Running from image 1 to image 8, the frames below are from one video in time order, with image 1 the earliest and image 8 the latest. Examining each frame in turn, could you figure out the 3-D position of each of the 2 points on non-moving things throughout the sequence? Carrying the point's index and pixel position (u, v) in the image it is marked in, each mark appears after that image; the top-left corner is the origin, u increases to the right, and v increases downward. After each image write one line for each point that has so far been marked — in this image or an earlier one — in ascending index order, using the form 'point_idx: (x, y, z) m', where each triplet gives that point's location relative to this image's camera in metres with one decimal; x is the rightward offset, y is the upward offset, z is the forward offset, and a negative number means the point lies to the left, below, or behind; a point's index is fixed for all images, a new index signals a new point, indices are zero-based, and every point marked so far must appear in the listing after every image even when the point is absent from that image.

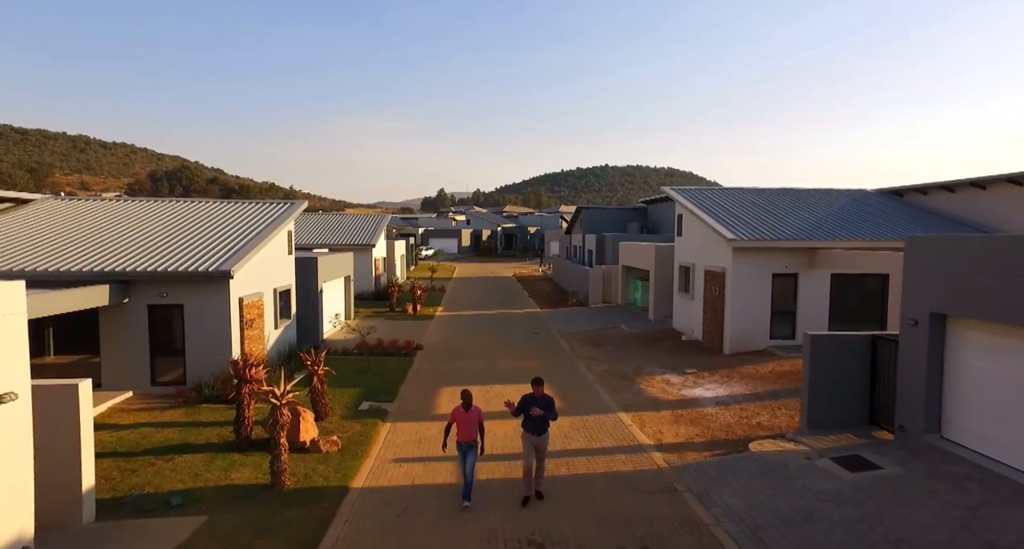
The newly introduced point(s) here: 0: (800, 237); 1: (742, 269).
0: (+7.1, +0.9, +14.1) m
1: (+5.7, +0.1, +13.8) m
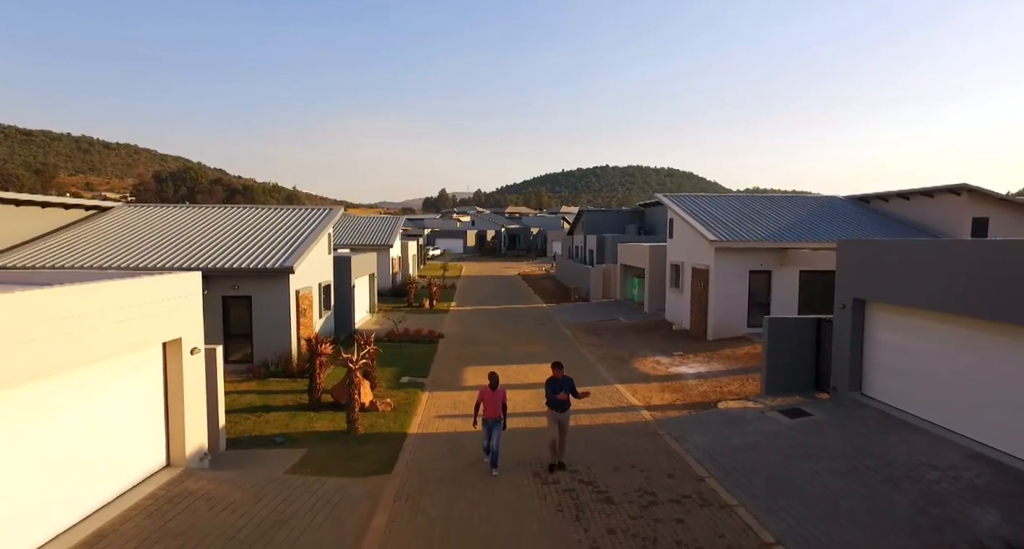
0: (+7.5, +1.0, +16.4) m
1: (+6.0, +0.2, +16.1) m
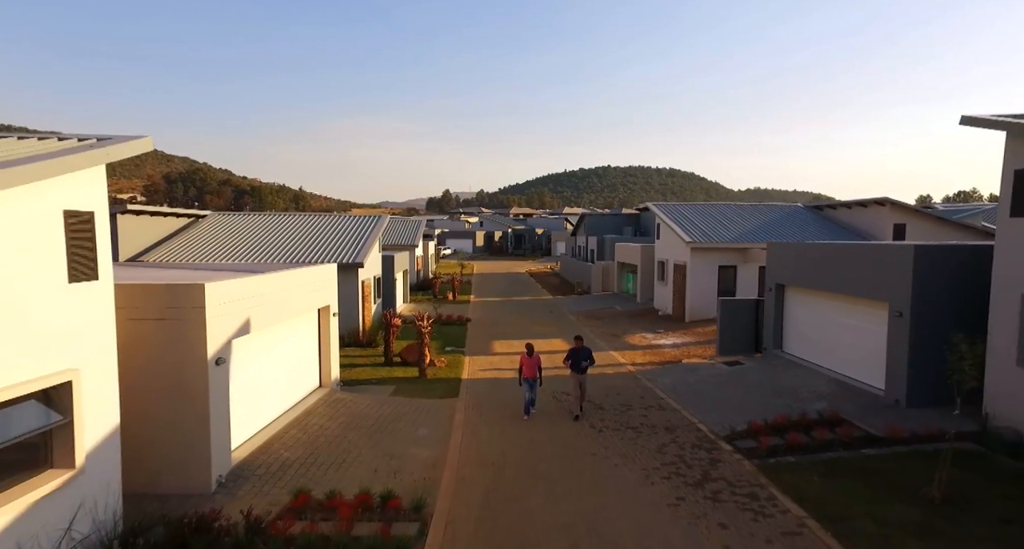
0: (+8.1, +1.2, +20.6) m
1: (+6.6, +0.4, +20.3) m
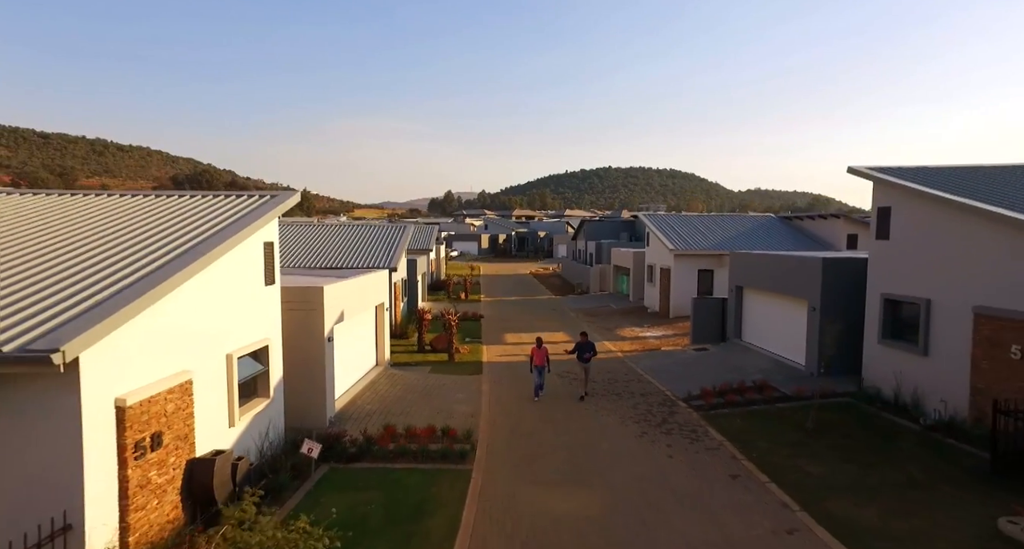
0: (+8.4, +1.1, +23.9) m
1: (+7.0, +0.3, +23.6) m
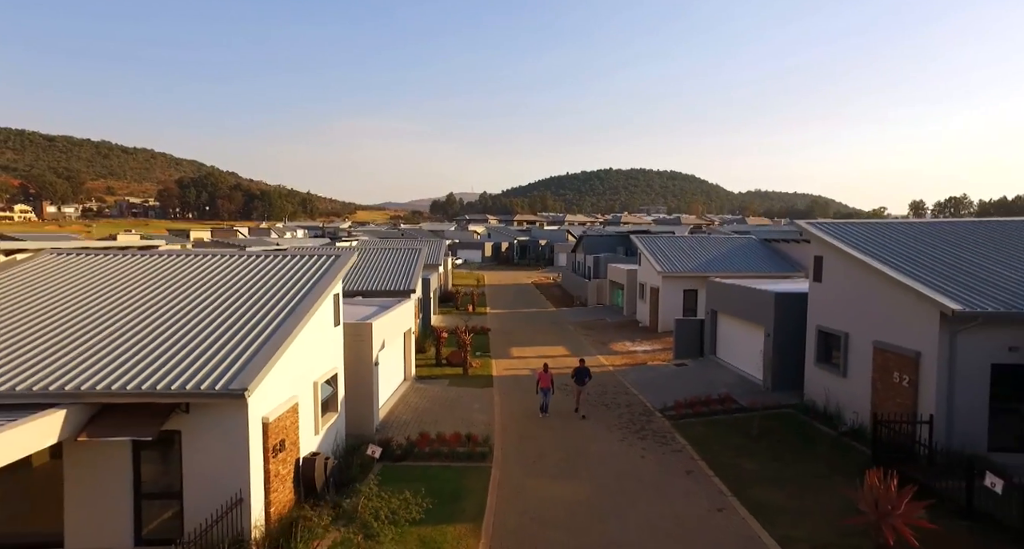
0: (+8.6, +0.2, +26.6) m
1: (+7.2, -0.6, +26.3) m
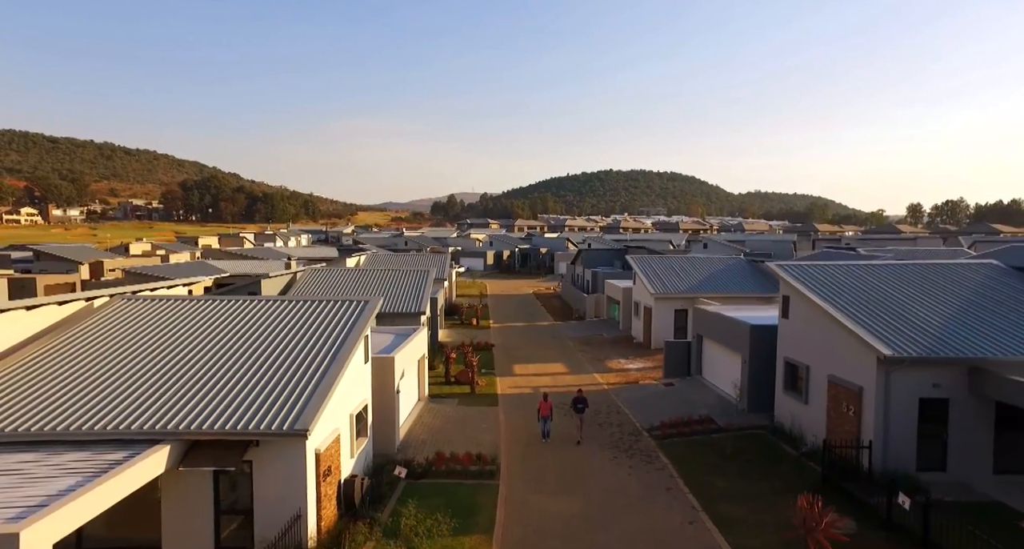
0: (+8.8, -0.8, +28.5) m
1: (+7.3, -1.6, +28.2) m
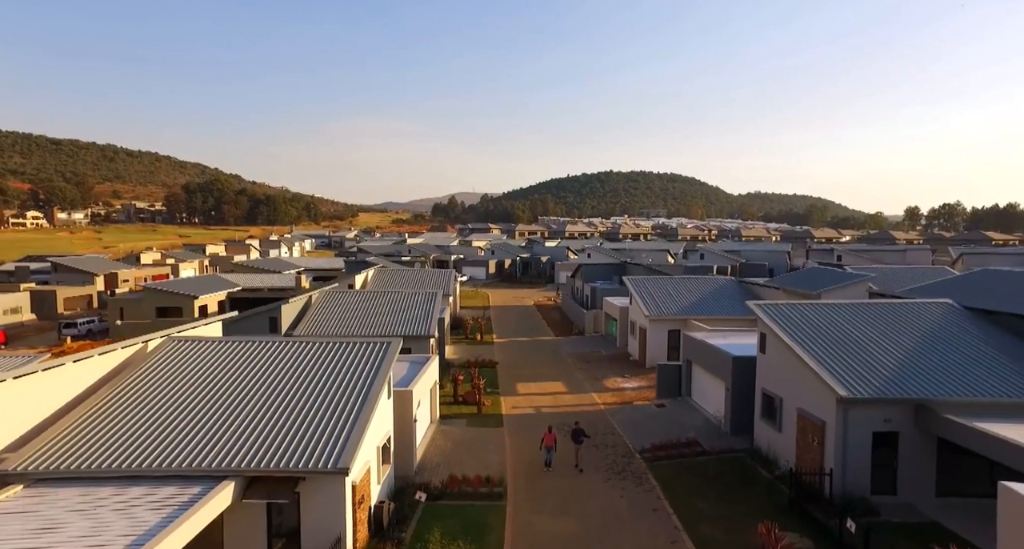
0: (+8.9, -2.0, +30.3) m
1: (+7.5, -2.8, +30.0) m
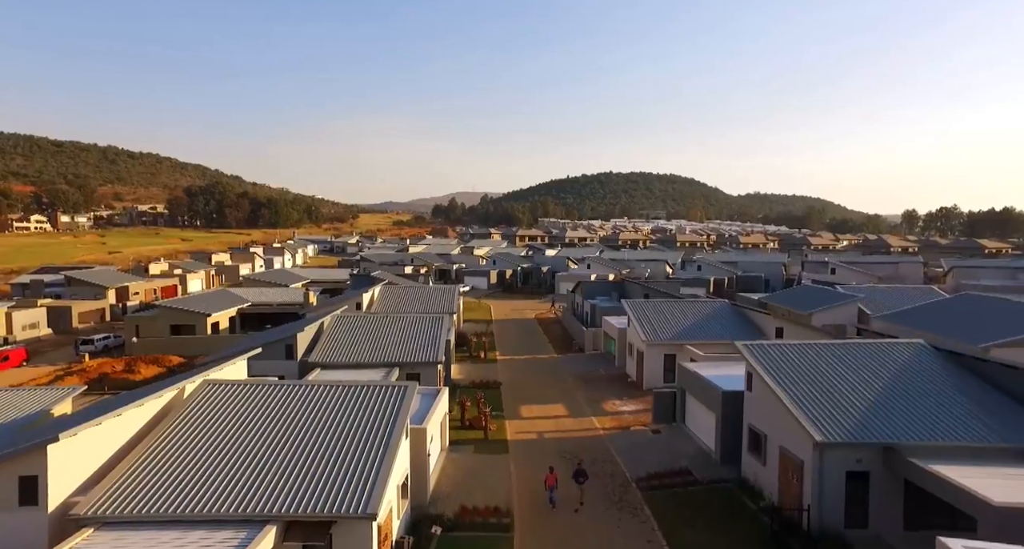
0: (+9.1, -3.4, +31.7) m
1: (+7.6, -4.2, +31.4) m
